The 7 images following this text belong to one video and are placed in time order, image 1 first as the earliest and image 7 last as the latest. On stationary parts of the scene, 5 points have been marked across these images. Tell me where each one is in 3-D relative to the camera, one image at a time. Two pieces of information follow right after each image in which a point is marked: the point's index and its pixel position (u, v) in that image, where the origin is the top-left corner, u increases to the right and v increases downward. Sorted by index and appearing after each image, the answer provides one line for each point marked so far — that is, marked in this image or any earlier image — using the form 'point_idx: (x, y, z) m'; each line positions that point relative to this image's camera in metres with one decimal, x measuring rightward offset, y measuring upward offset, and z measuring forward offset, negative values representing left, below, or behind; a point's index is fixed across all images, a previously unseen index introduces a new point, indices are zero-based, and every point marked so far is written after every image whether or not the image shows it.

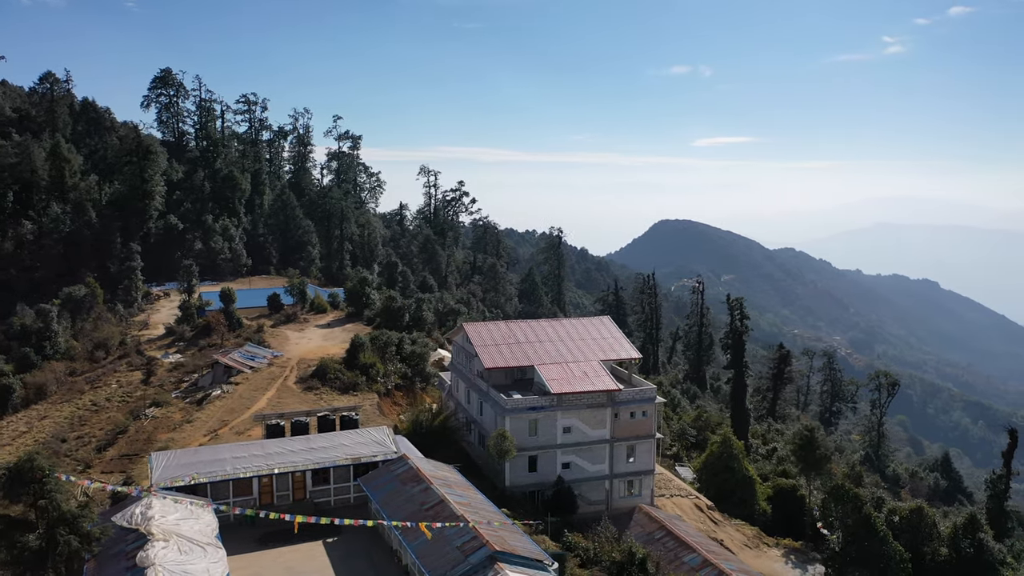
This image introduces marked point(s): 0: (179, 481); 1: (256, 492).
0: (-8.7, -5.1, +17.6) m
1: (-7.2, -5.7, +18.9) m
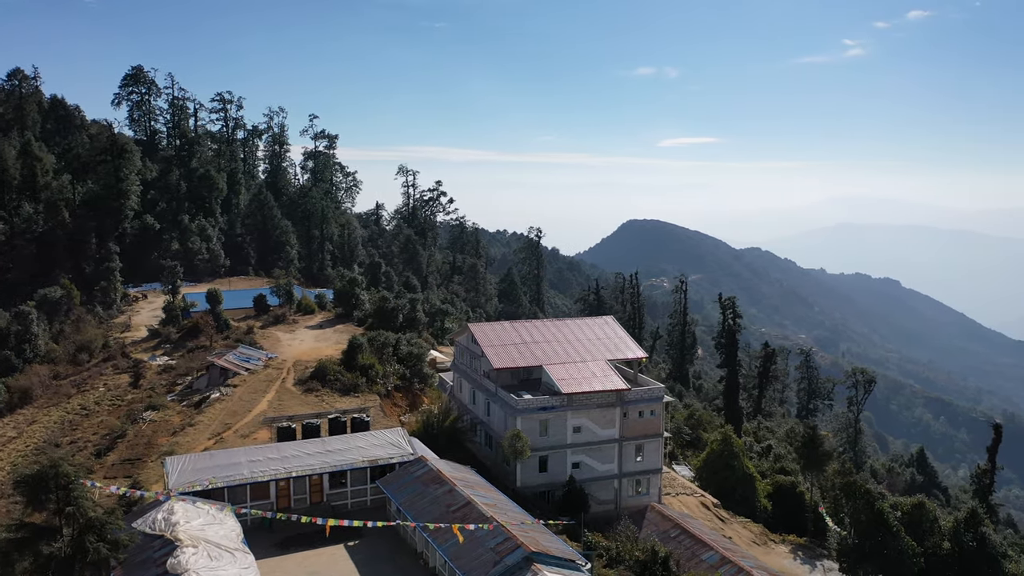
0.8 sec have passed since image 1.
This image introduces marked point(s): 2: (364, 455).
0: (-8.1, -5.1, +17.3) m
1: (-6.6, -5.7, +18.6) m
2: (-4.4, -4.9, +19.8) m
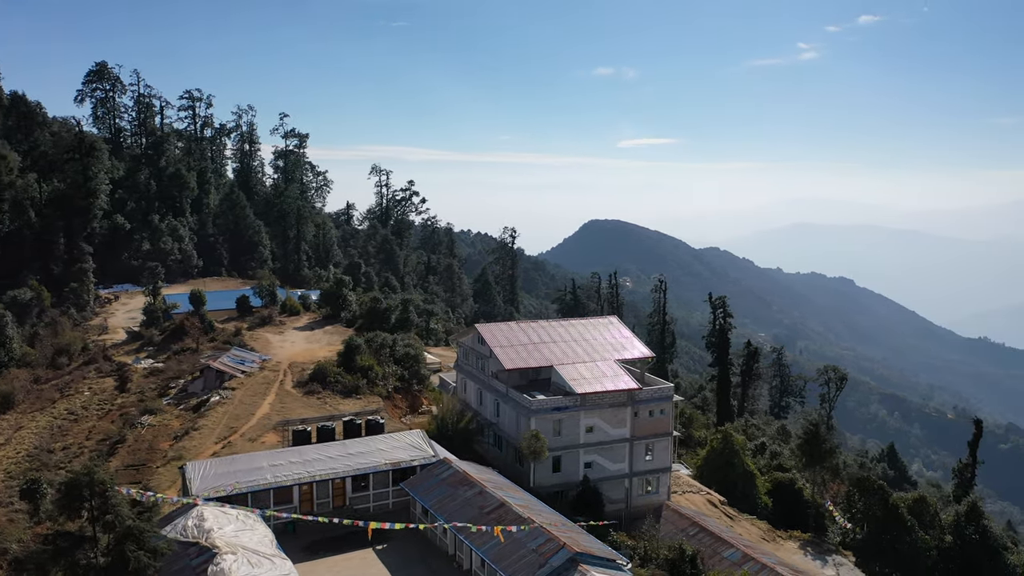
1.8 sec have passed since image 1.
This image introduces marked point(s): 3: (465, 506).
0: (-7.3, -5.1, +16.9) m
1: (-5.9, -5.8, +18.3) m
2: (-3.7, -5.0, +19.6) m
3: (-1.1, -5.5, +16.8) m
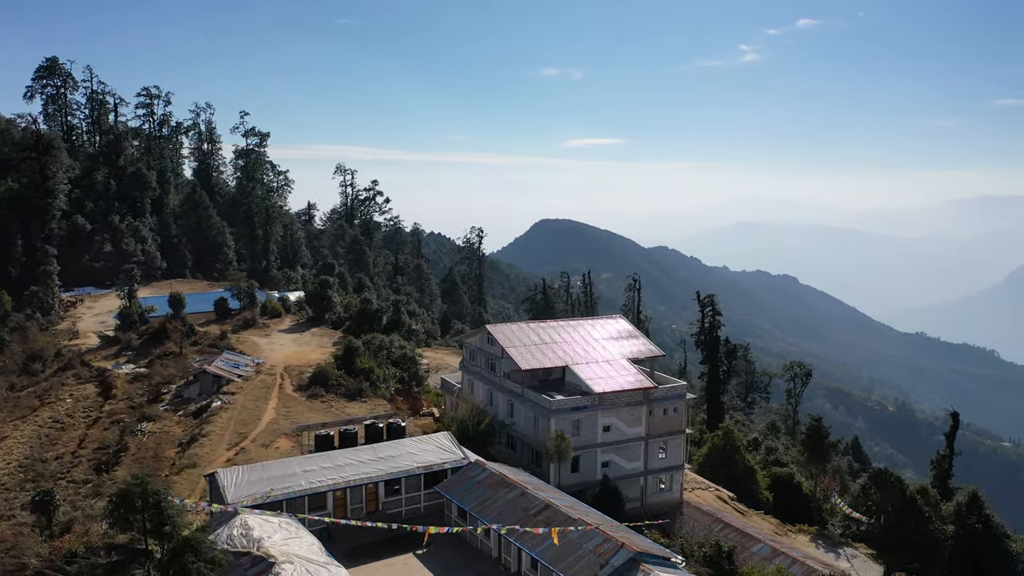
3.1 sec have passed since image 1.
0: (-6.2, -5.2, +16.5) m
1: (-4.8, -5.8, +18.0) m
2: (-2.7, -5.0, +19.4) m
3: (0.0, -5.5, +16.7) m
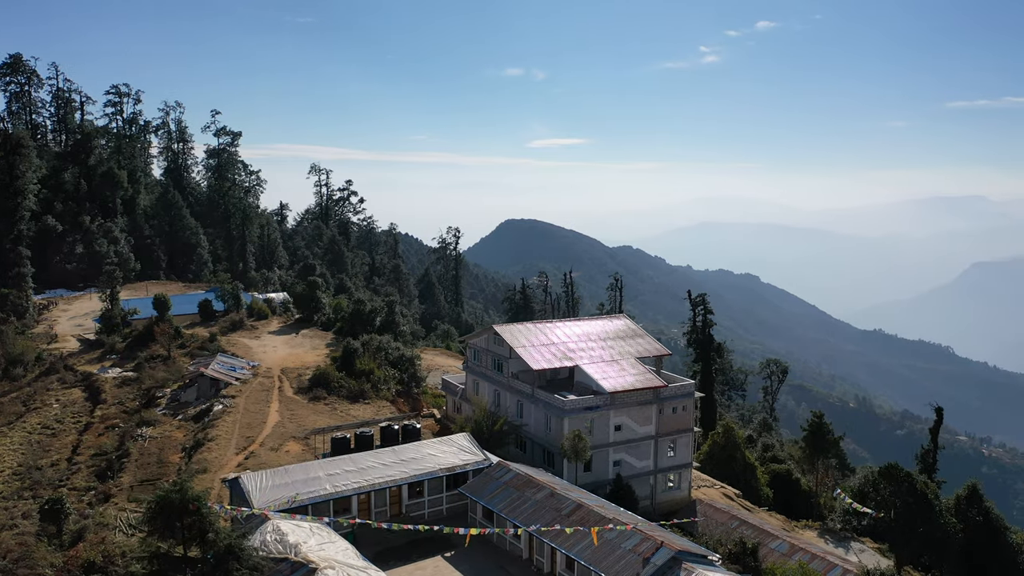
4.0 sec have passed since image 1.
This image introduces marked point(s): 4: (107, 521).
0: (-5.5, -5.2, +16.3) m
1: (-4.1, -5.8, +17.8) m
2: (-2.1, -5.0, +19.2) m
3: (+0.7, -5.5, +16.7) m
4: (-12.0, -6.9, +20.0) m
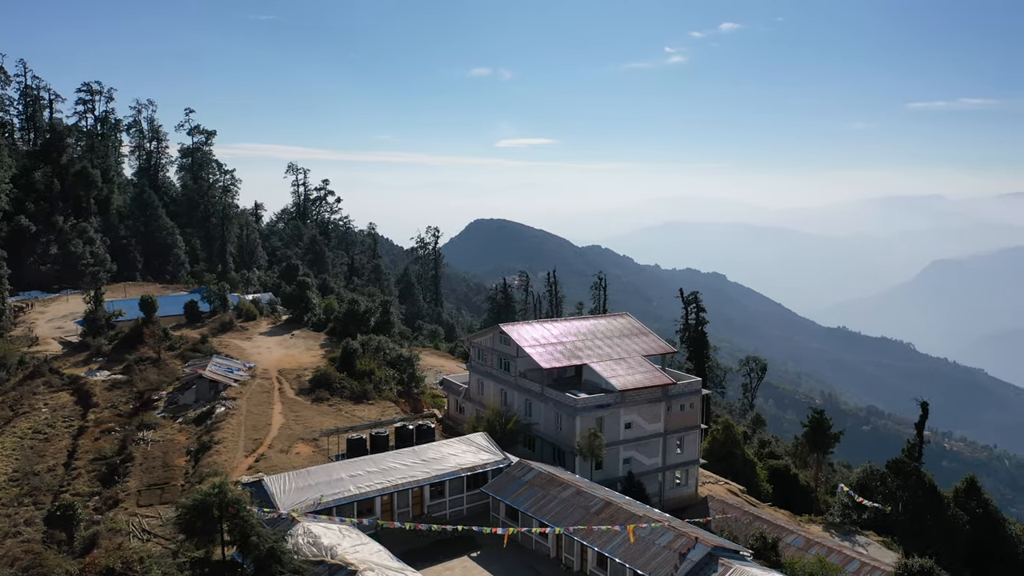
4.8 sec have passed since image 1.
0: (-4.8, -5.2, +16.1) m
1: (-3.5, -5.8, +17.6) m
2: (-1.5, -5.0, +19.2) m
3: (+1.4, -5.4, +16.7) m
4: (-11.4, -6.9, +19.6) m
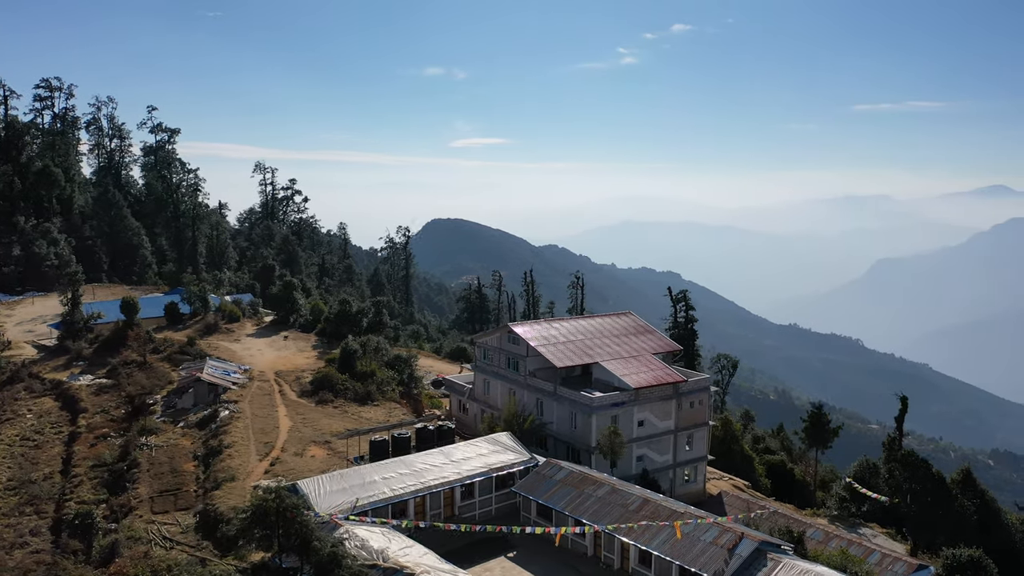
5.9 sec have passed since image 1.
0: (-3.8, -5.2, +15.9) m
1: (-2.6, -5.8, +17.5) m
2: (-0.7, -5.0, +19.1) m
3: (+2.3, -5.4, +16.8) m
4: (-10.6, -7.0, +19.1) m
